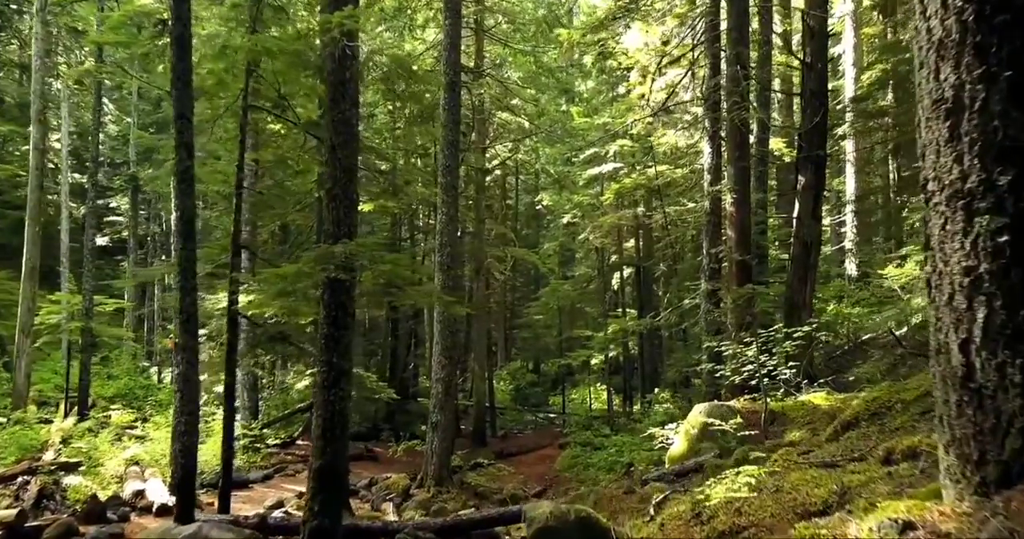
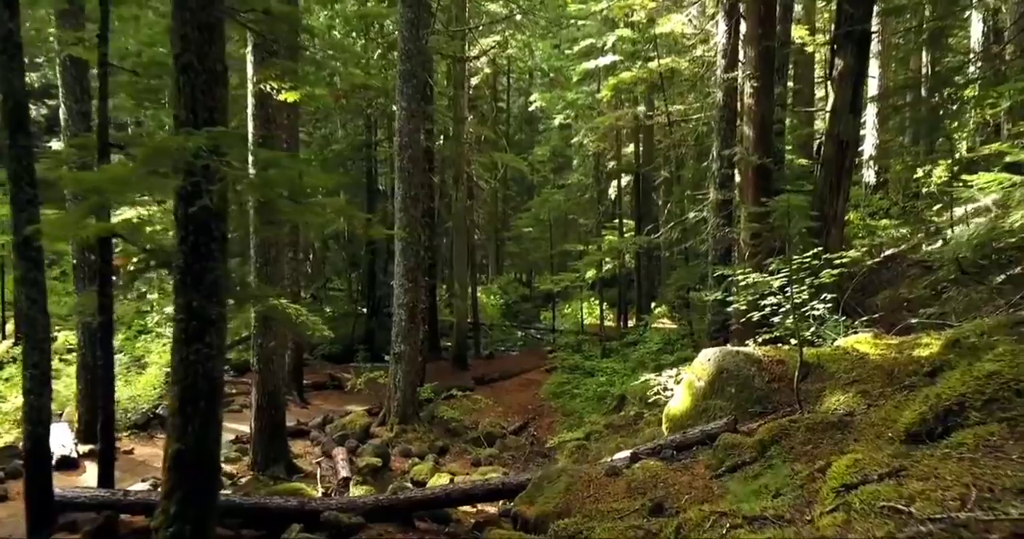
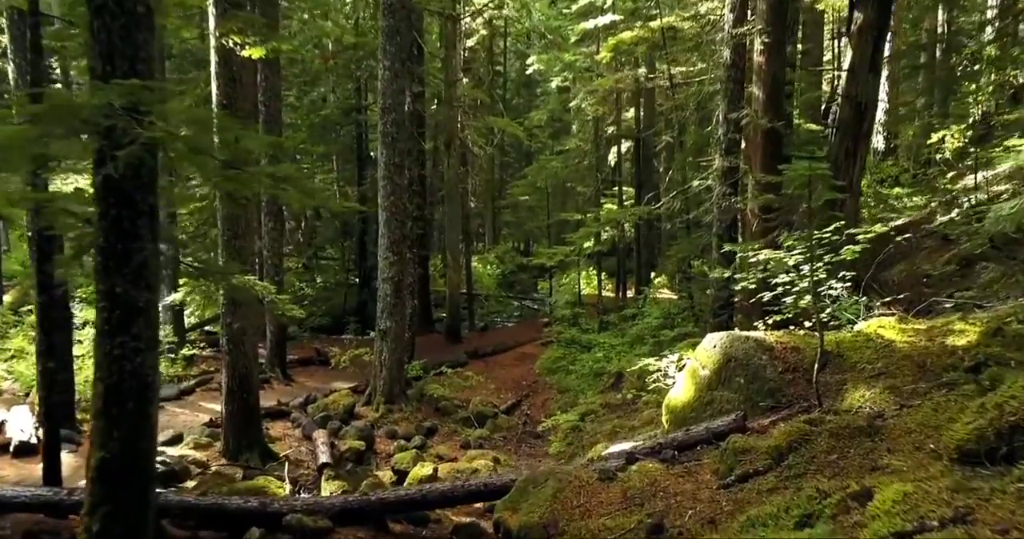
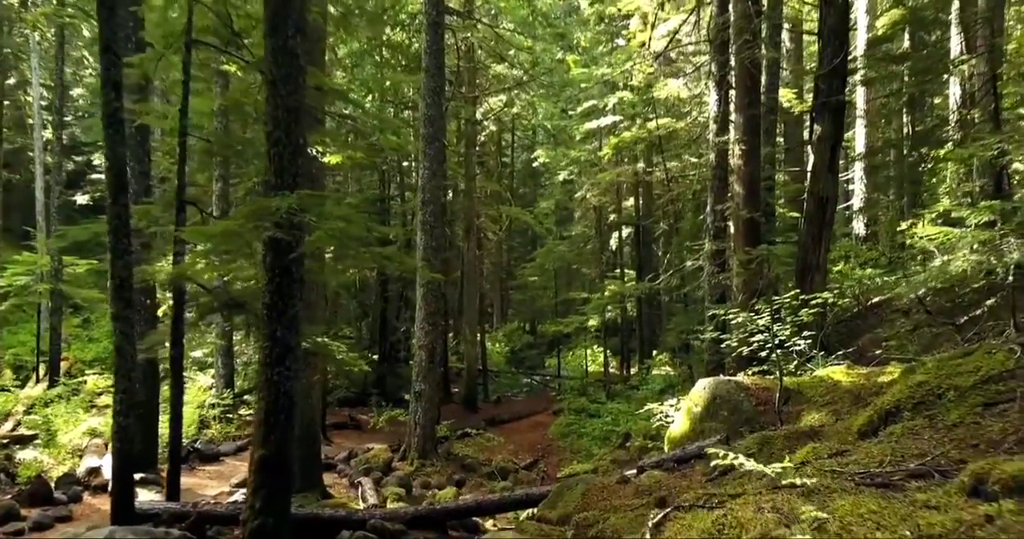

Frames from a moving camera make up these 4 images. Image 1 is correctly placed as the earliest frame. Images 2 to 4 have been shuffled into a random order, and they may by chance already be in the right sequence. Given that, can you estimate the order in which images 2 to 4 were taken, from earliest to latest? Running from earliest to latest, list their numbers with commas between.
4, 2, 3
